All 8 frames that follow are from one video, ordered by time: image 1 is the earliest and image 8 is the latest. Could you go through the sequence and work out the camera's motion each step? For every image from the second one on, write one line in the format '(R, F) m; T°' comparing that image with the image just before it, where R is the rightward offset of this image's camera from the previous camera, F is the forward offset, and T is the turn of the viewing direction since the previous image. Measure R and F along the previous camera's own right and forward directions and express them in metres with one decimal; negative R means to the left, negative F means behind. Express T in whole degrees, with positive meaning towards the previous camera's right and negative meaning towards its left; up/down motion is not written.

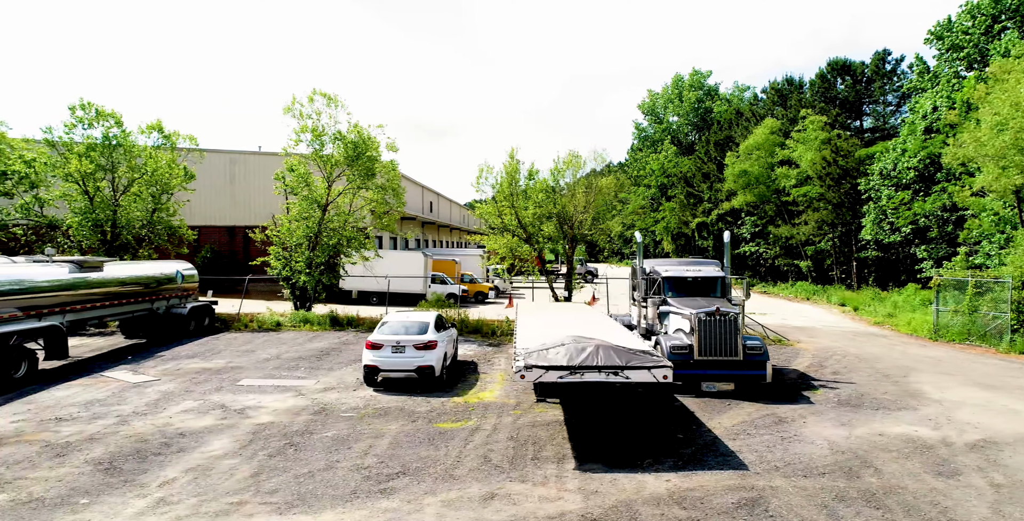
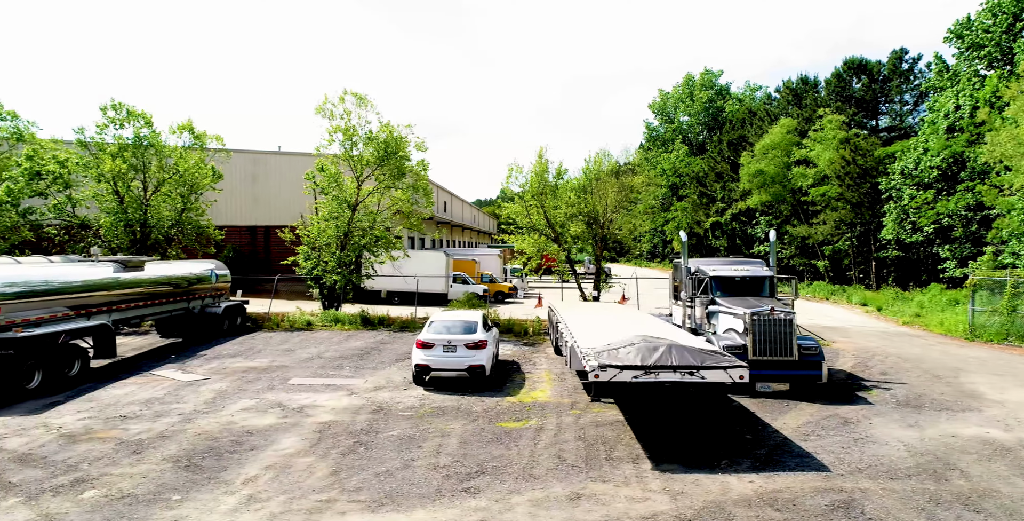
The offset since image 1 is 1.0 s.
(-0.9, 0.0) m; -1°
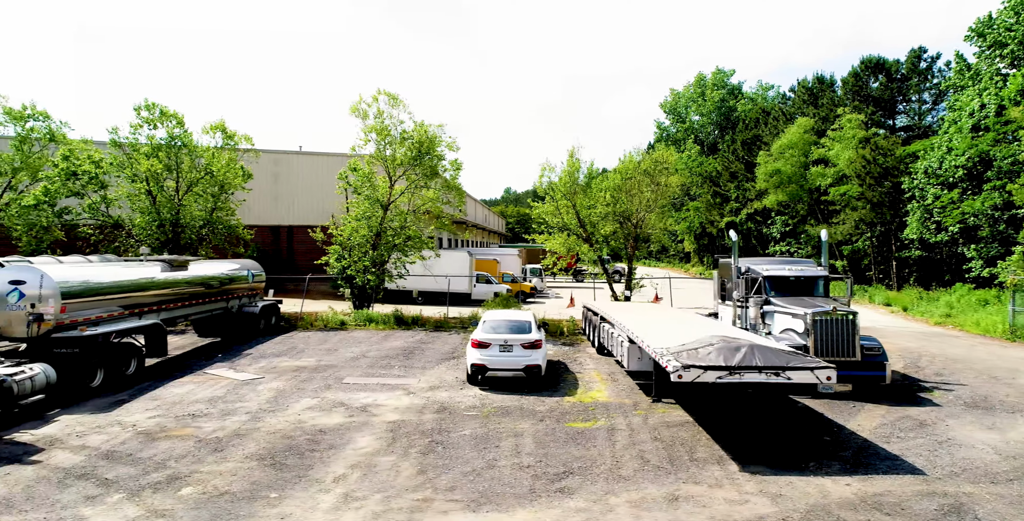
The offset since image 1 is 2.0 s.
(-1.1, 0.0) m; -1°
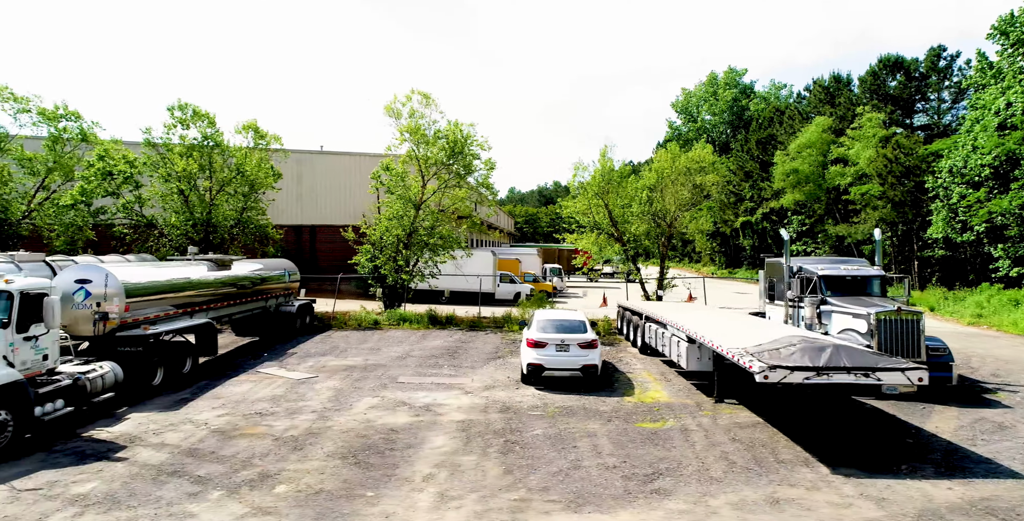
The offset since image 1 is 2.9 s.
(-1.1, 0.0) m; -1°
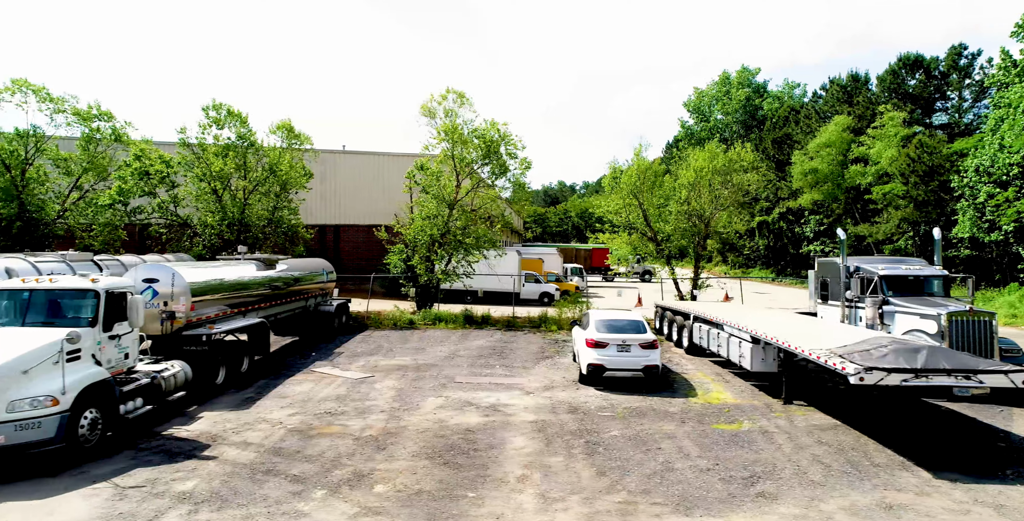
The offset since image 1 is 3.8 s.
(-1.1, +0.1) m; -1°
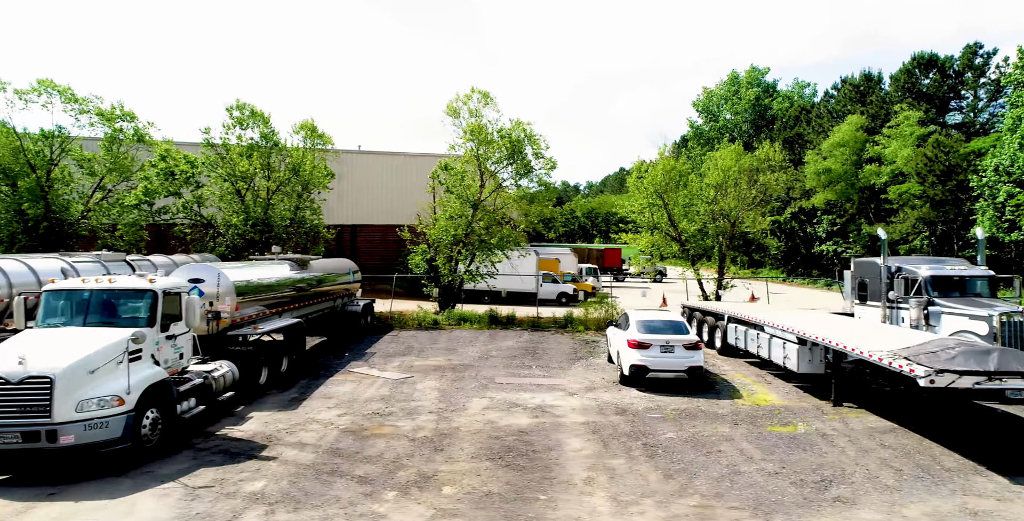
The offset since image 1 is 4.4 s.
(-0.8, +0.1) m; -1°
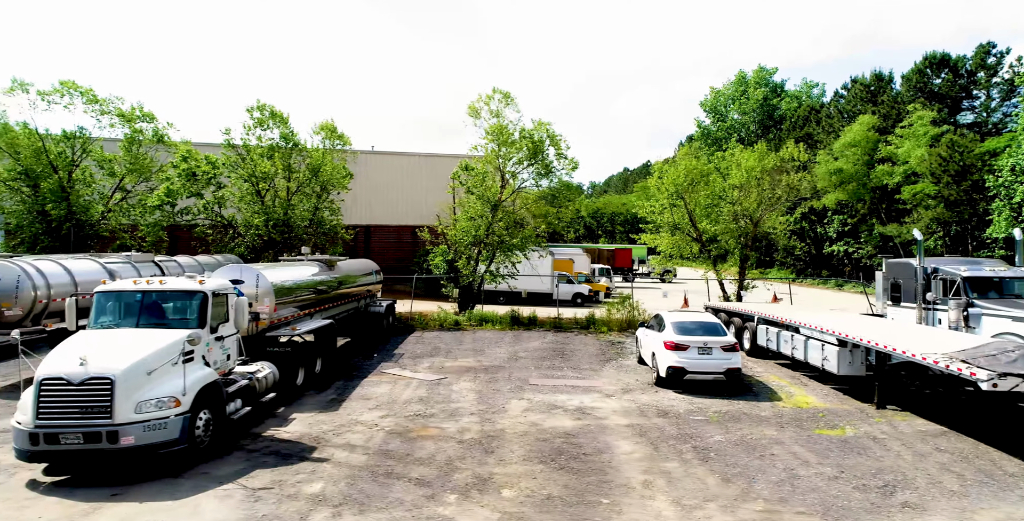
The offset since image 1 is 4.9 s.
(-0.7, +0.1) m; -1°
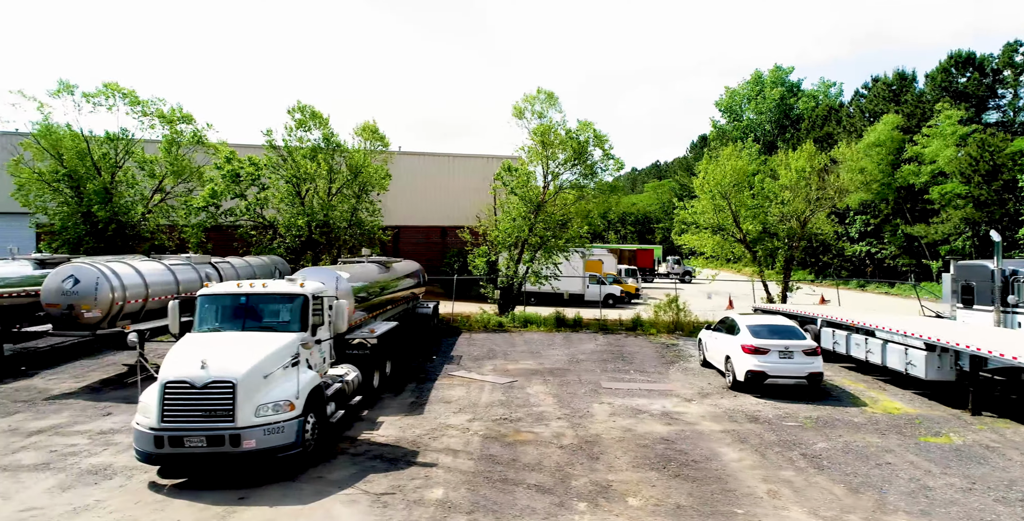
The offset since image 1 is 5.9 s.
(-1.4, +0.1) m; -1°
